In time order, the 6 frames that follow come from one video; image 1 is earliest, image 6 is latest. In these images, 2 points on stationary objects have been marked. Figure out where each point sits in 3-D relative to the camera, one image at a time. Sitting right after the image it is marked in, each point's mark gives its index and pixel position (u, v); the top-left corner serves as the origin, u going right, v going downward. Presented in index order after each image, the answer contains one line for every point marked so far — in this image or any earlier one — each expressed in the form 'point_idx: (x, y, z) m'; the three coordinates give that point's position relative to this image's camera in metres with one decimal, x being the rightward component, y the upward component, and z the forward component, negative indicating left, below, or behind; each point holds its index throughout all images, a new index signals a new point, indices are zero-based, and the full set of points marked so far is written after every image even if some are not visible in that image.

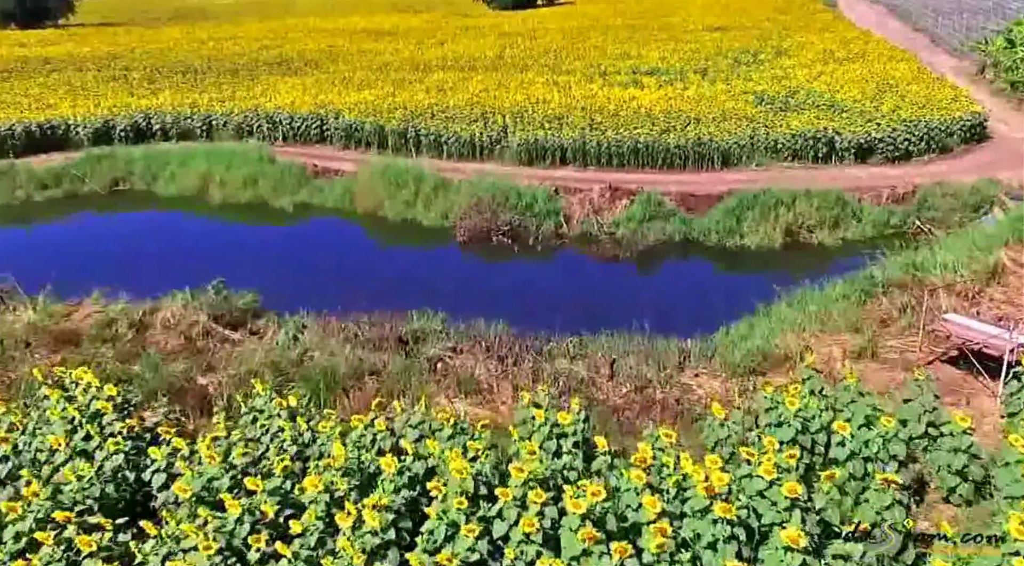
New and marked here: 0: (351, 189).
0: (-3.1, +1.8, +17.6) m
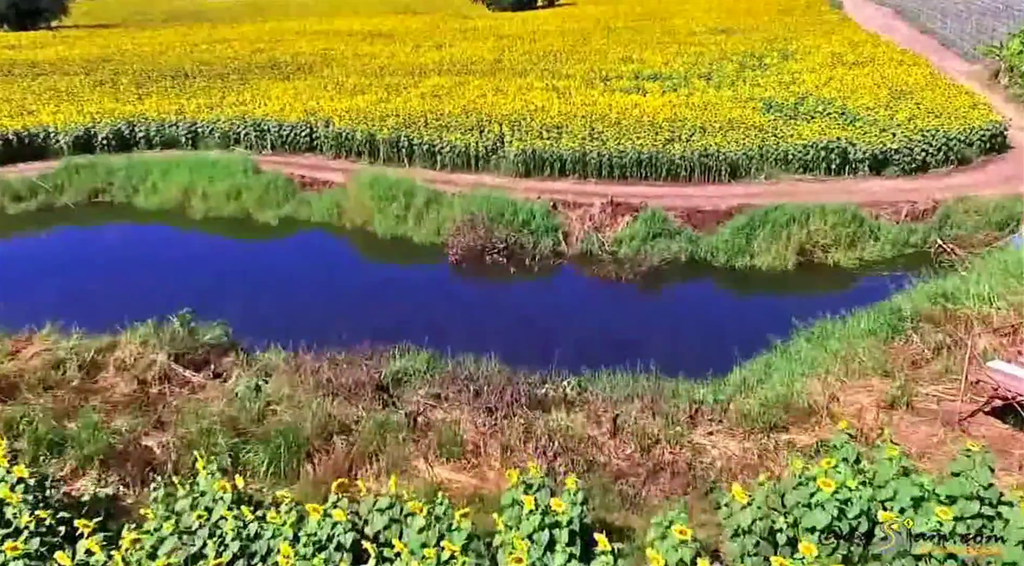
0: (-3.2, +1.5, +16.7) m
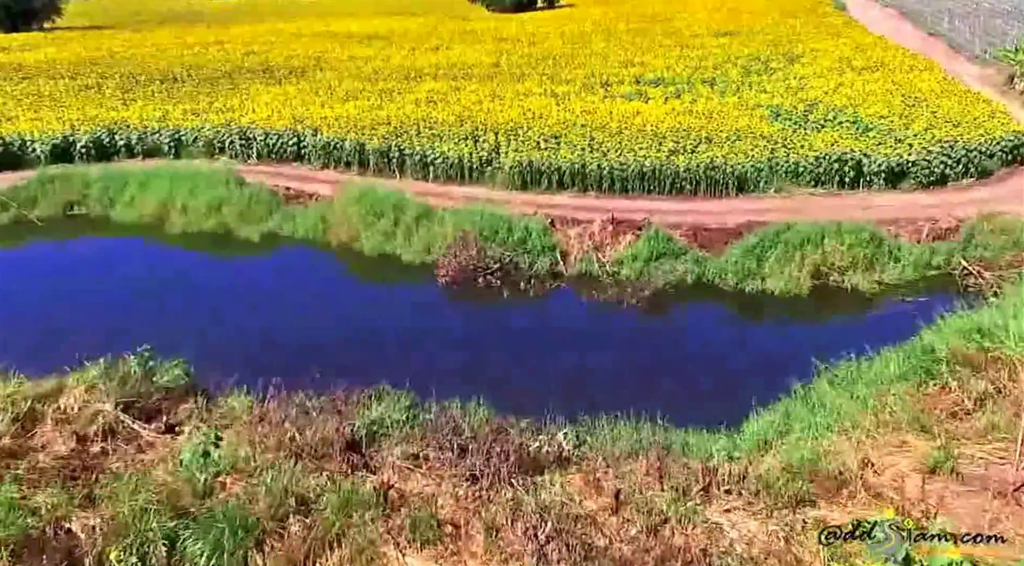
0: (-3.3, +1.2, +15.8) m
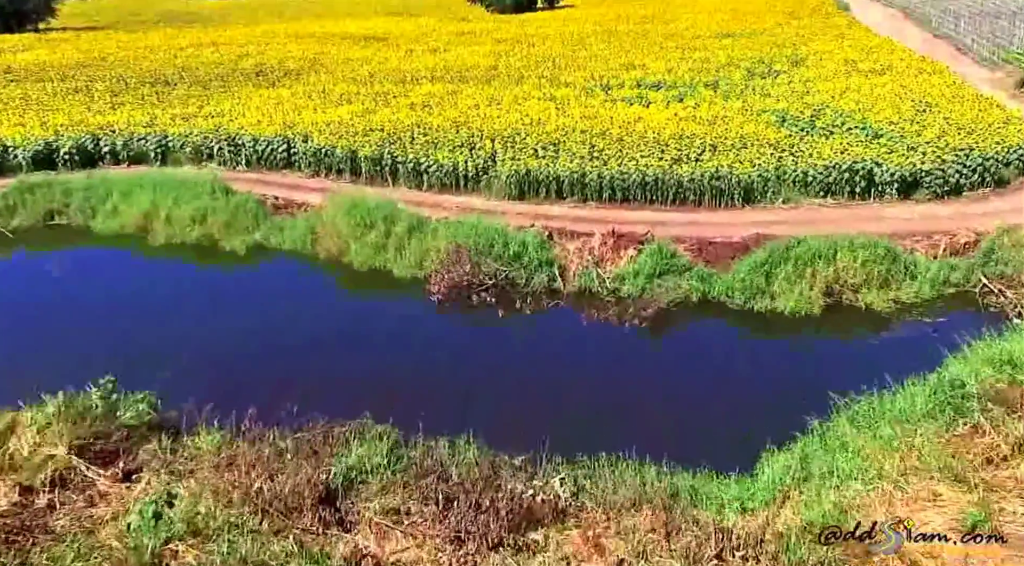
0: (-3.4, +0.9, +15.2) m
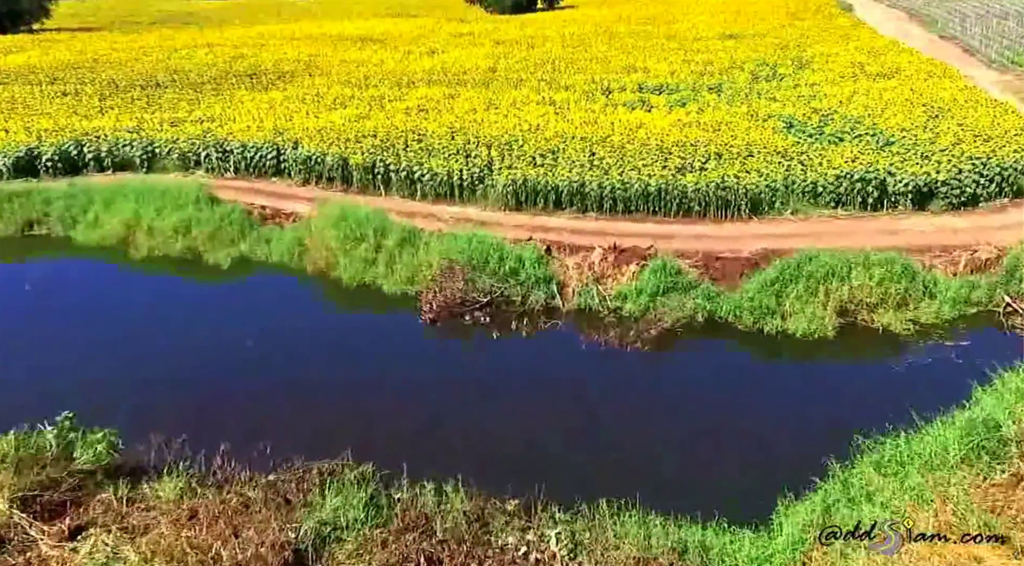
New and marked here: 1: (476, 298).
0: (-3.4, +0.7, +14.5) m
1: (-0.5, -0.2, +11.9) m
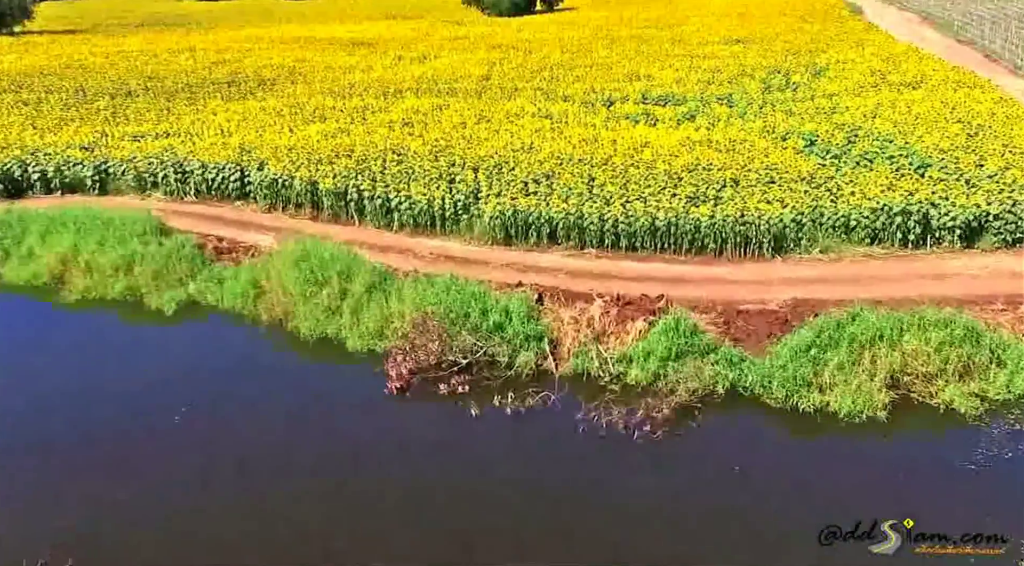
0: (-3.6, 0.0, +12.6) m
1: (-0.7, -0.9, +10.0) m
